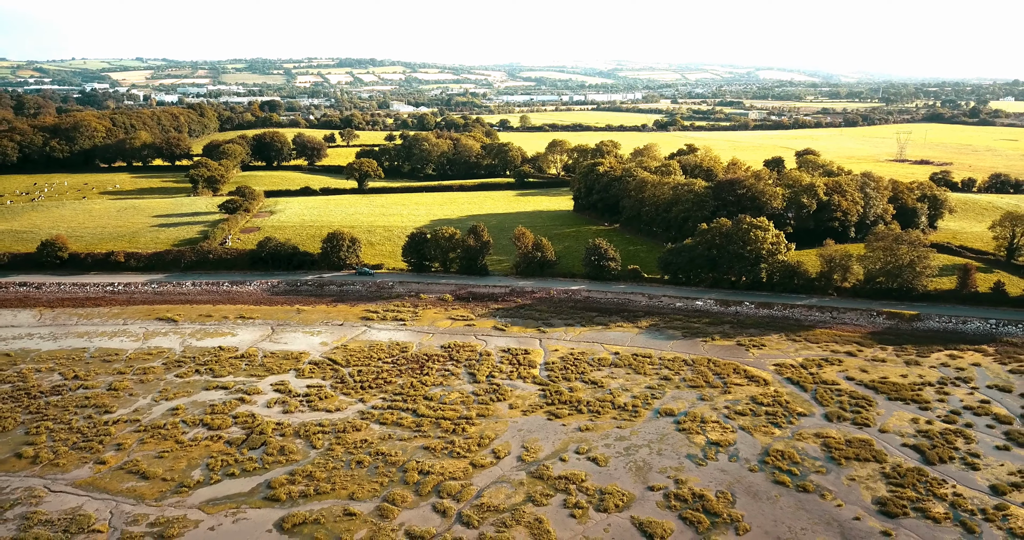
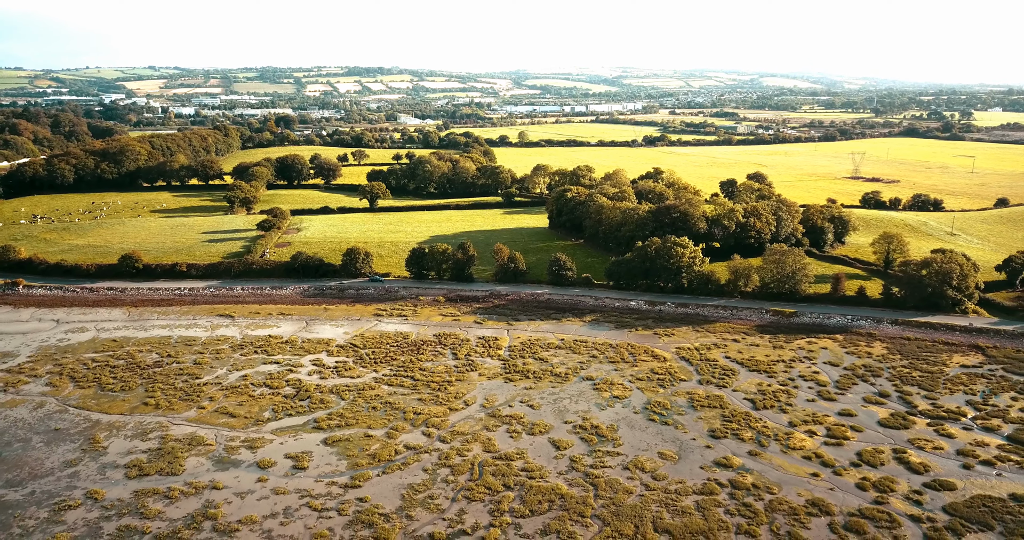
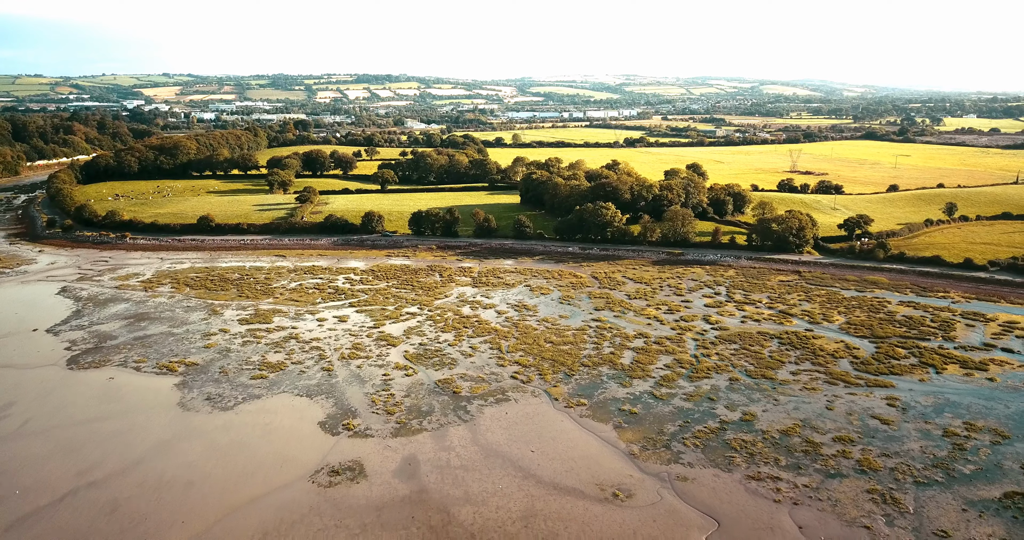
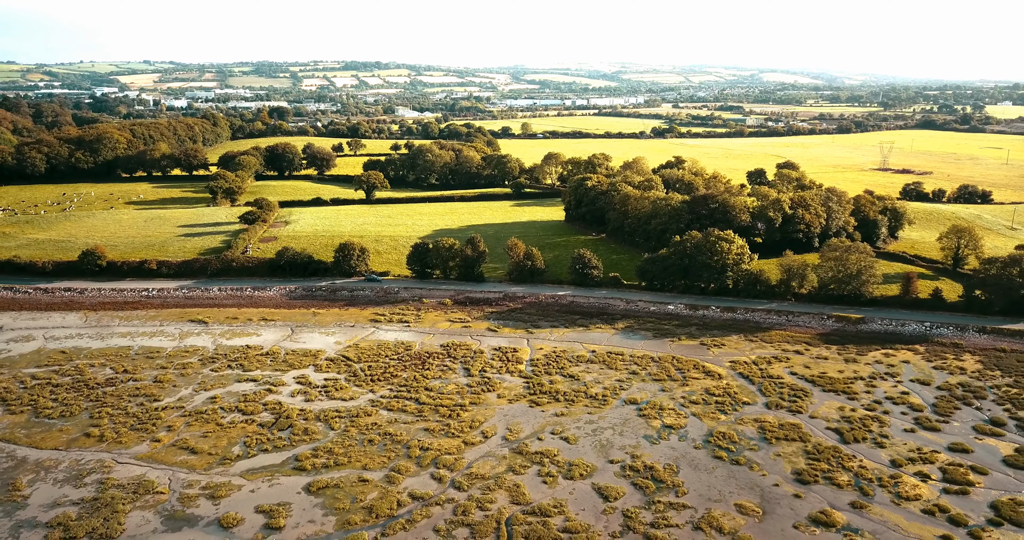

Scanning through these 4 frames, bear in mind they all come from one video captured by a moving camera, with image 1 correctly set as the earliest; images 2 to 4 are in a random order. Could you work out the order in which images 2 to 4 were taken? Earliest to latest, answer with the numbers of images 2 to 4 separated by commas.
4, 2, 3
